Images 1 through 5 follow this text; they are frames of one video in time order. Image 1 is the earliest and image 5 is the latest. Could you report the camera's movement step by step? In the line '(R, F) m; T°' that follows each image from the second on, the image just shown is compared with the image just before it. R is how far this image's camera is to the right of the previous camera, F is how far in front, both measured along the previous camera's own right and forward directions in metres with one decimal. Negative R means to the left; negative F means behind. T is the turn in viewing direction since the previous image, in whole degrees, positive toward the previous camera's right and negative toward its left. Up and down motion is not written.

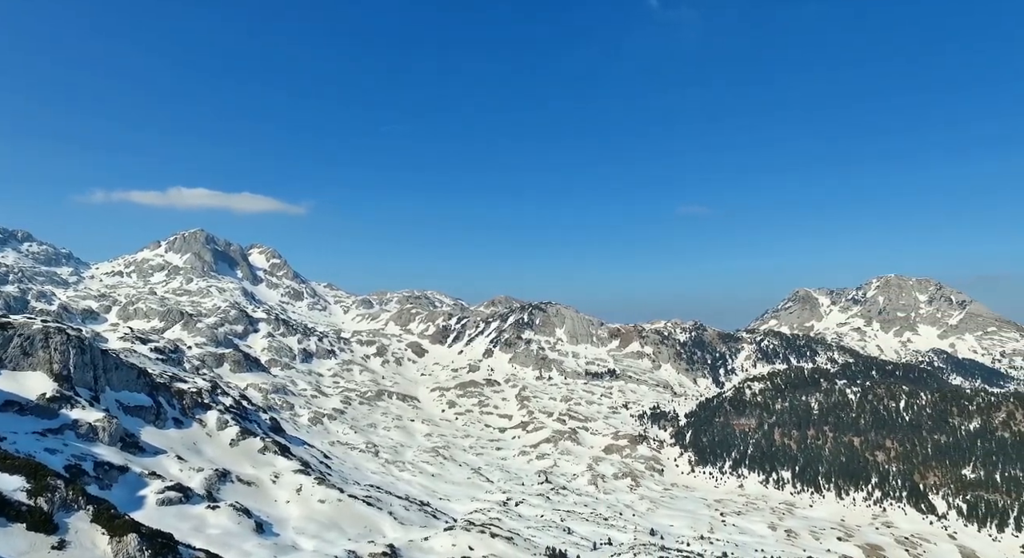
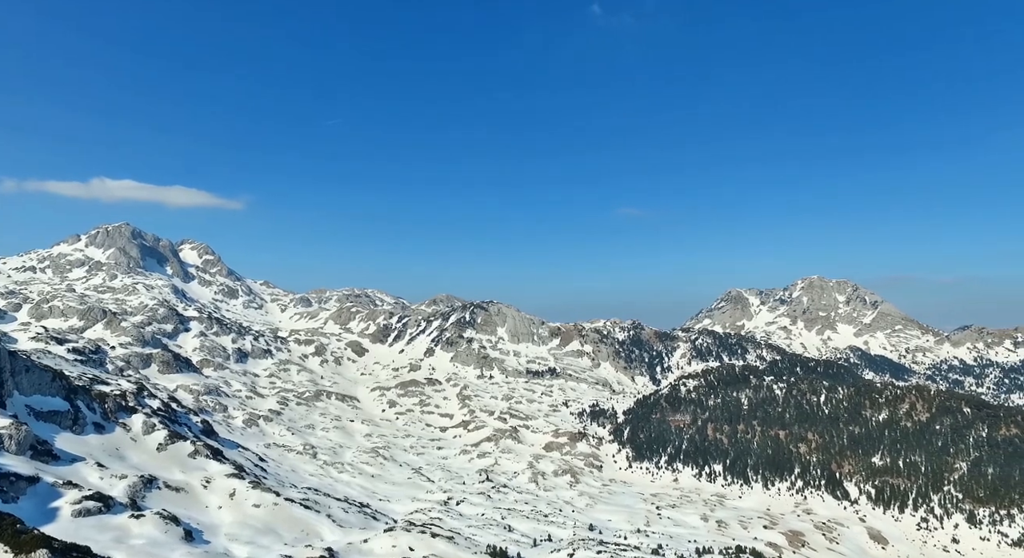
(-1.2, -22.2) m; +4°
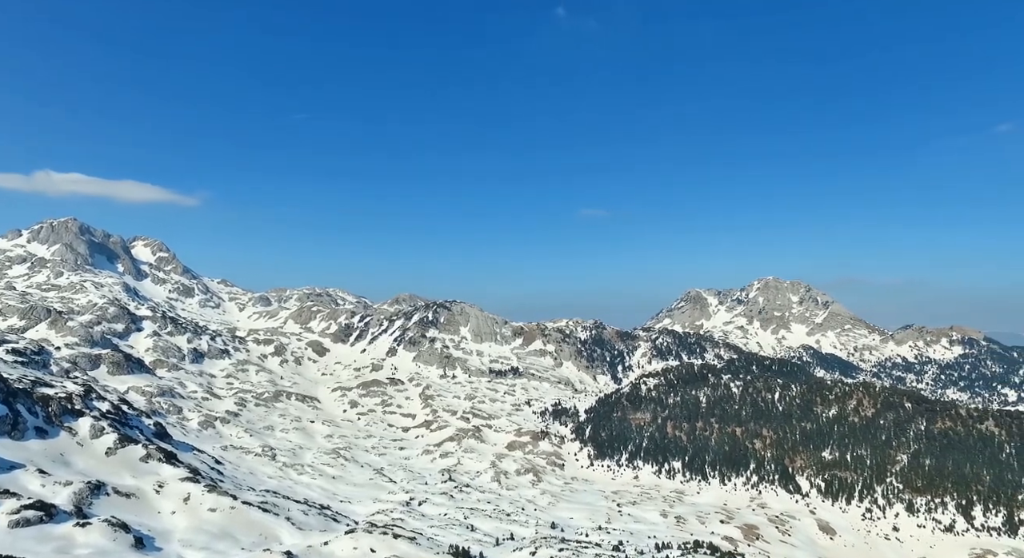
(-0.4, -10.4) m; +3°
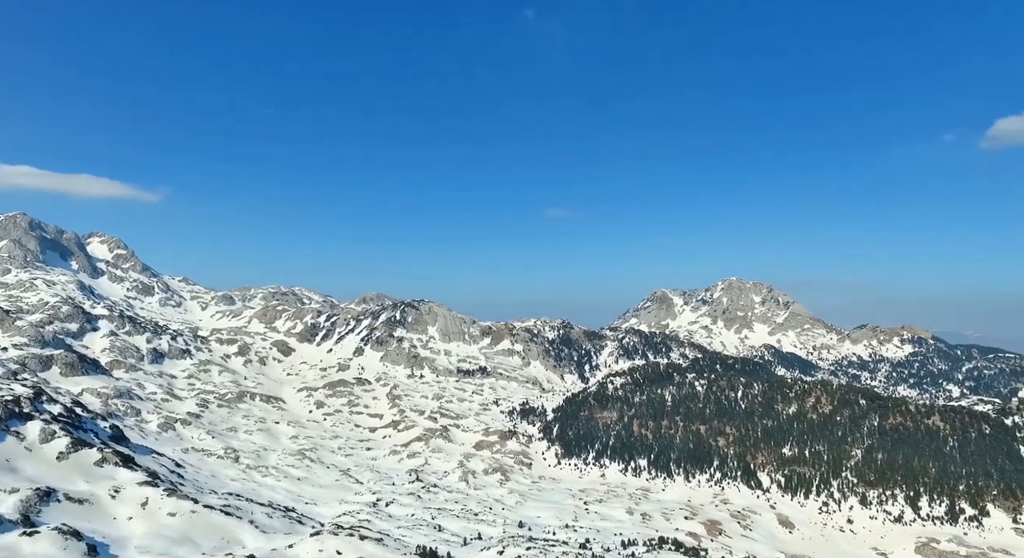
(-0.3, -7.0) m; +2°
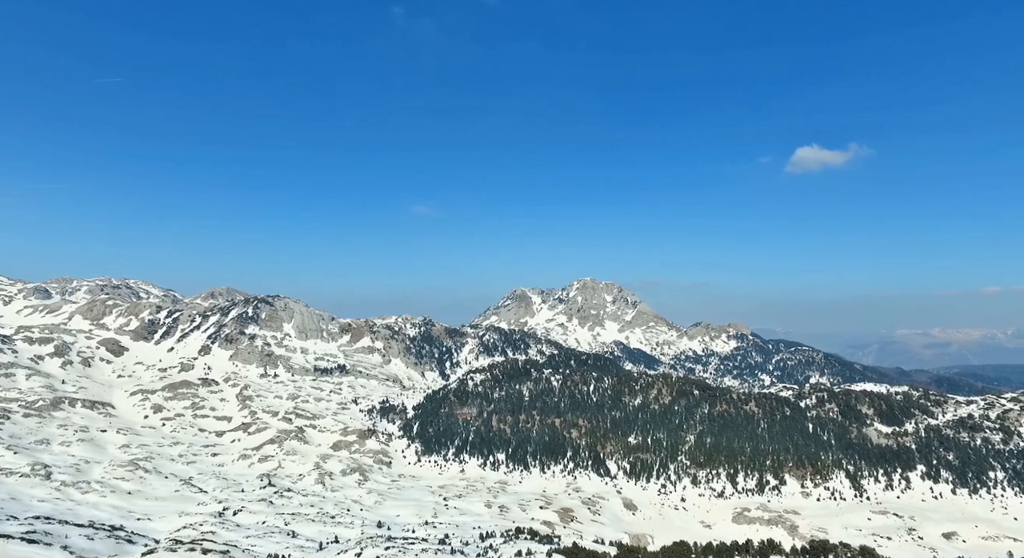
(-1.6, -17.4) m; +10°
